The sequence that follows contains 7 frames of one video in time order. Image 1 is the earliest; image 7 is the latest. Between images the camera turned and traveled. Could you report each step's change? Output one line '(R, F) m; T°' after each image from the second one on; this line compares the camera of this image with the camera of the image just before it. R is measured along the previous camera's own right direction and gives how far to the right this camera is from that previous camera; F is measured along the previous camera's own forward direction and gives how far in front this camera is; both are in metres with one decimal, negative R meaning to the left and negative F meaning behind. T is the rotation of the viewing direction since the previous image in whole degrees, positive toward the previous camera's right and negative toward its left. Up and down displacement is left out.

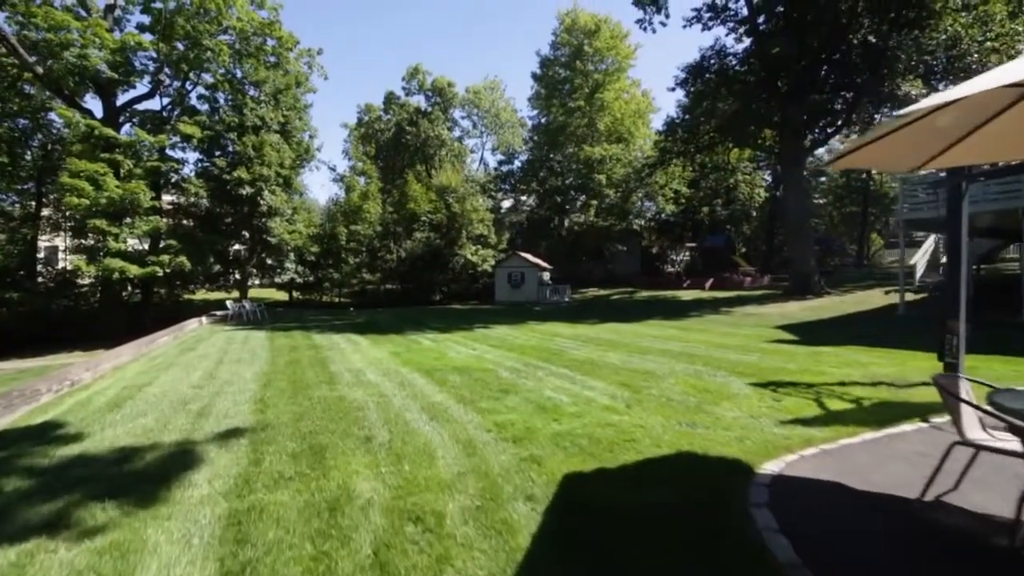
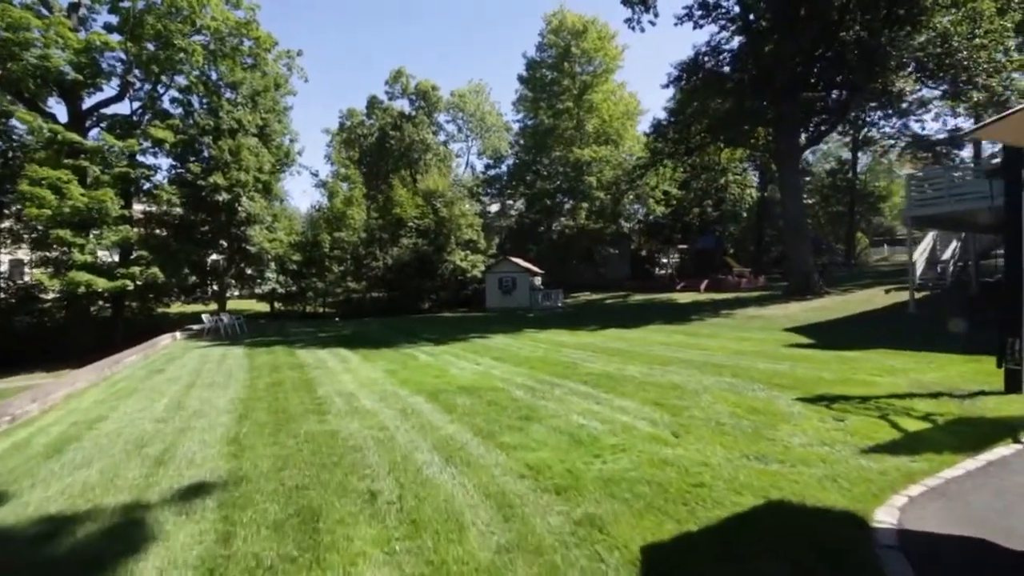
(-0.4, +0.9) m; +2°
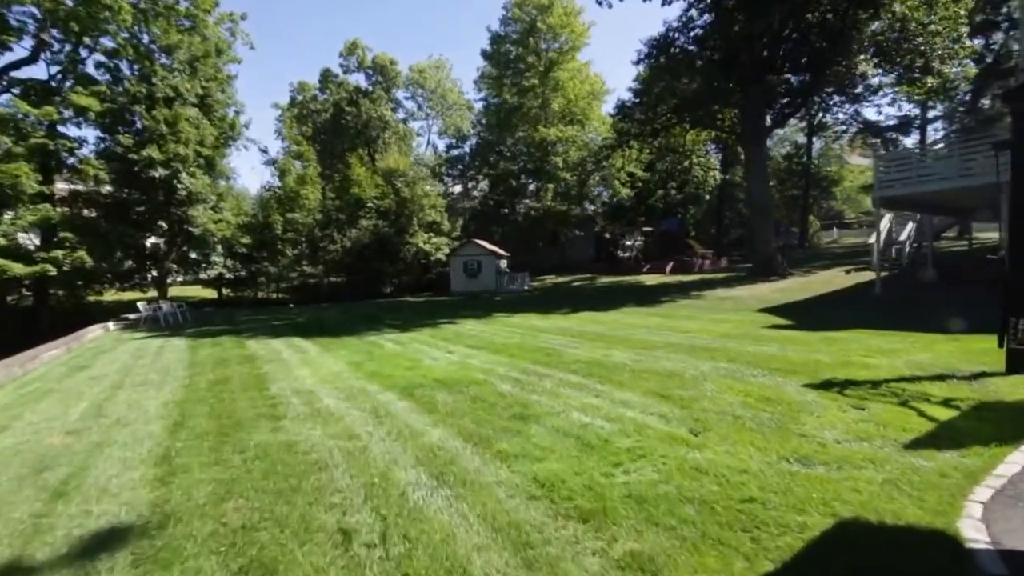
(-0.3, +0.8) m; +5°
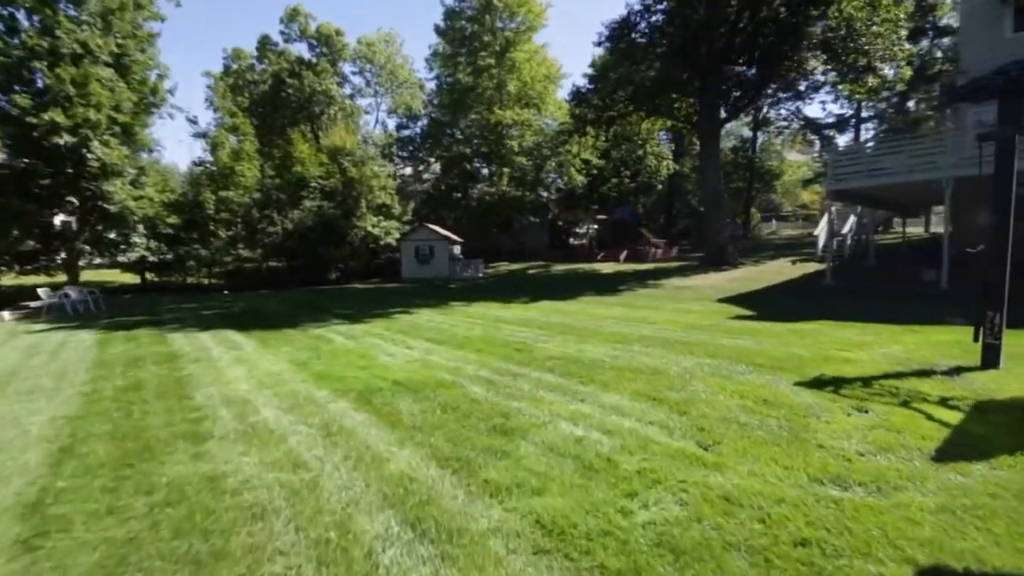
(-0.3, +0.7) m; +6°
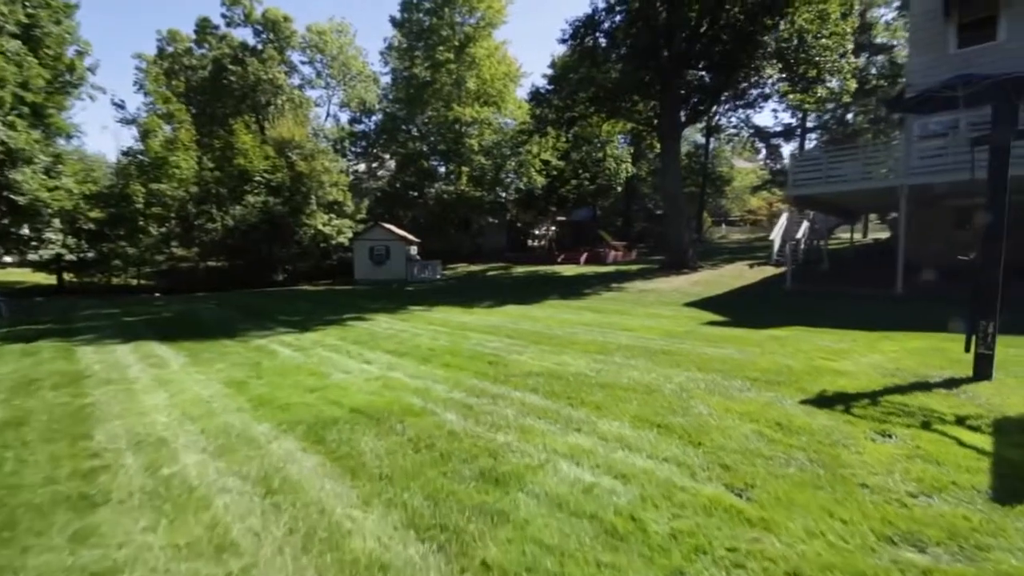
(-0.3, +0.8) m; +5°
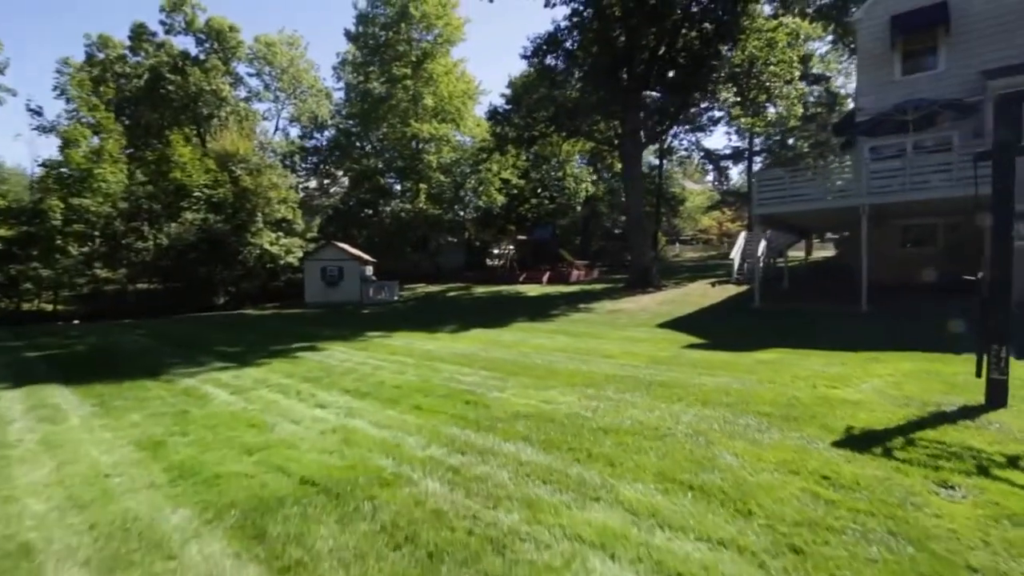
(-0.3, +0.9) m; +5°
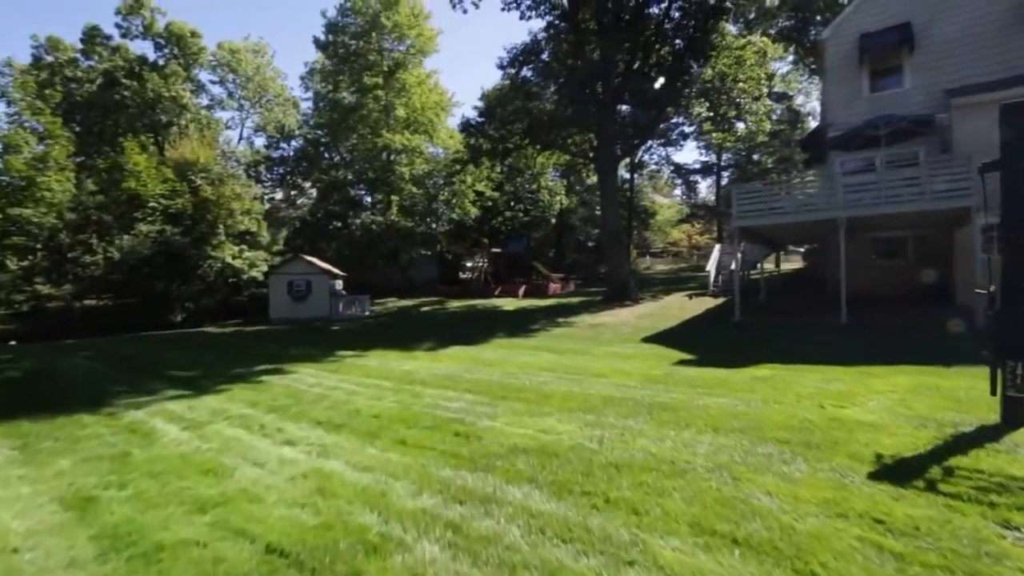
(-0.3, +0.6) m; +3°
